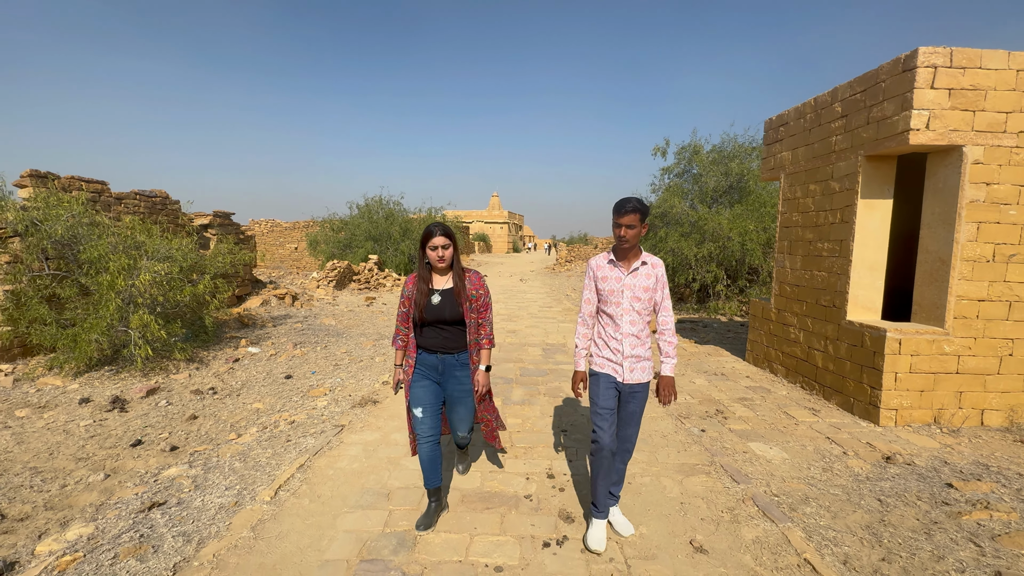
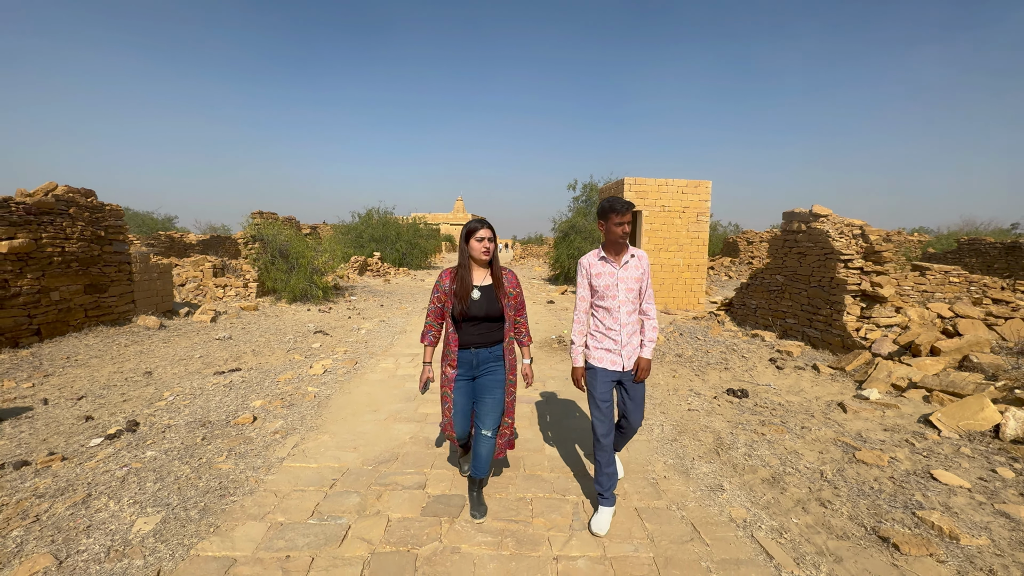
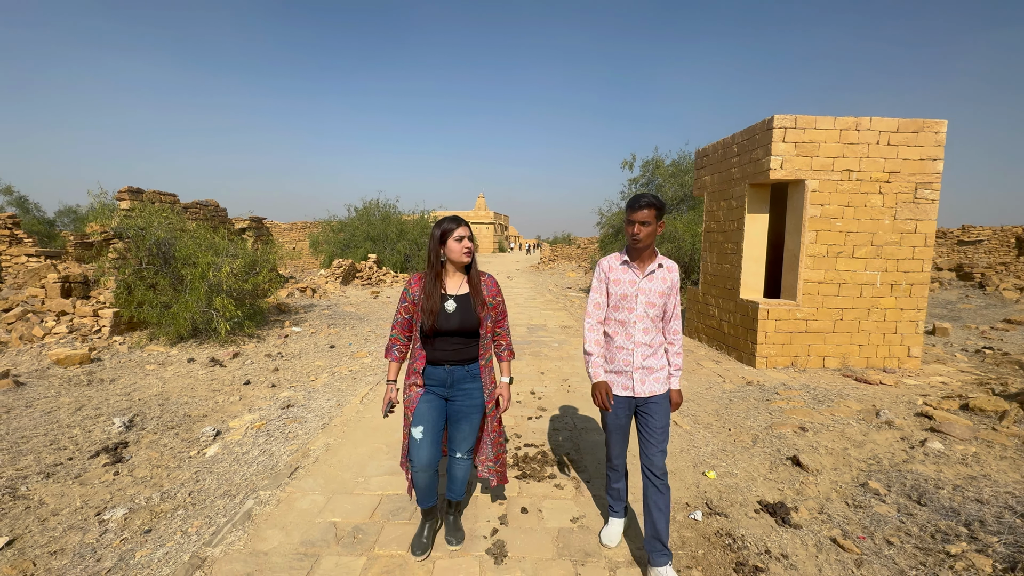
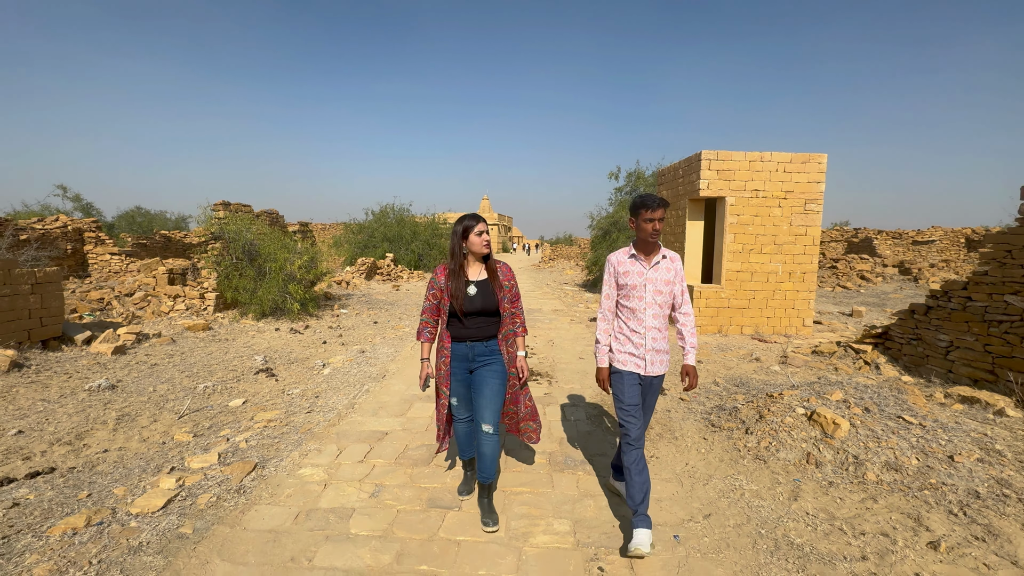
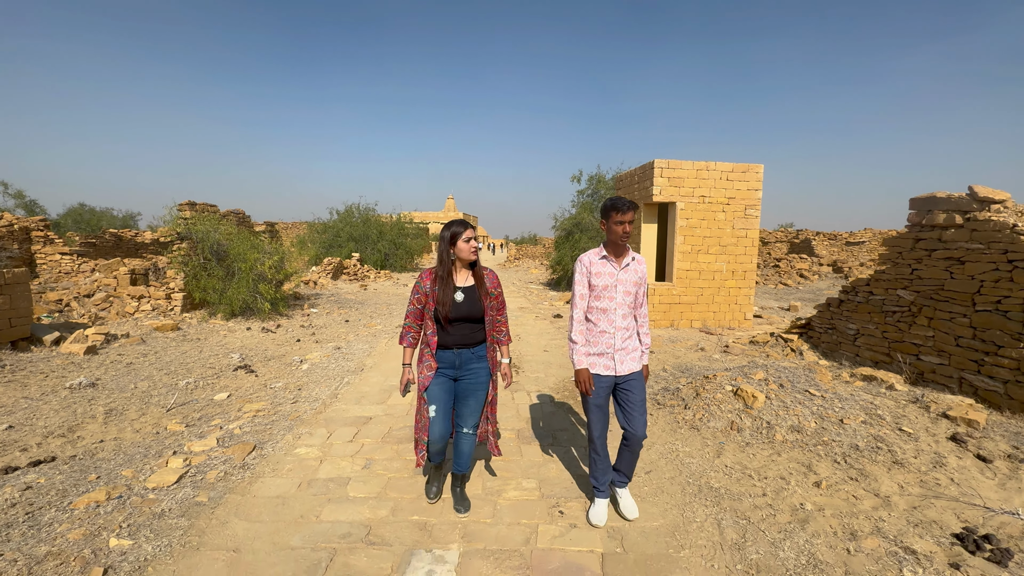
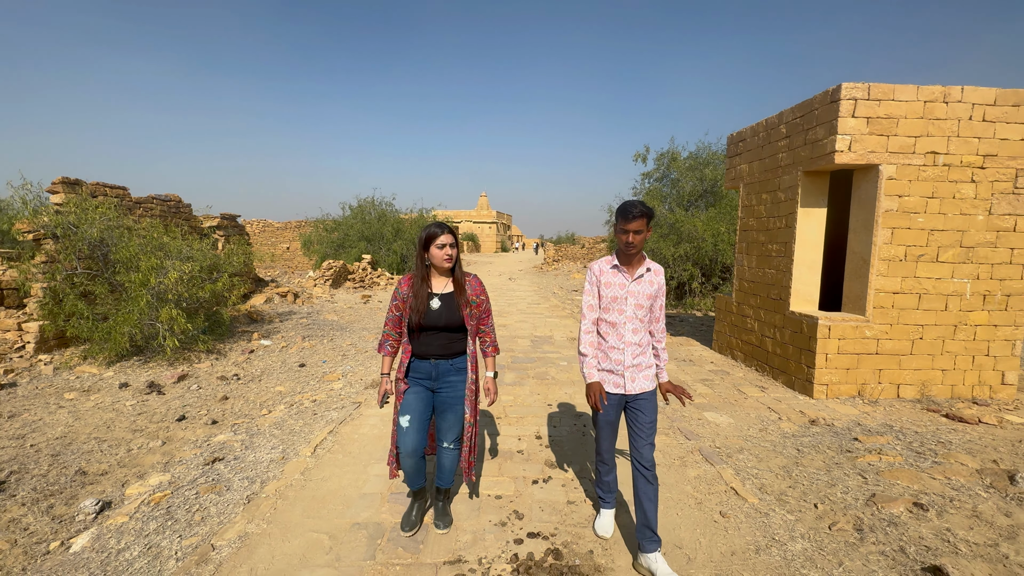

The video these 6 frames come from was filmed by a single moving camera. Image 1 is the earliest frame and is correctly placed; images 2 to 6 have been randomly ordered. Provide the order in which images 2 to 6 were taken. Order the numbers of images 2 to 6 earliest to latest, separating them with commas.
6, 3, 4, 5, 2
